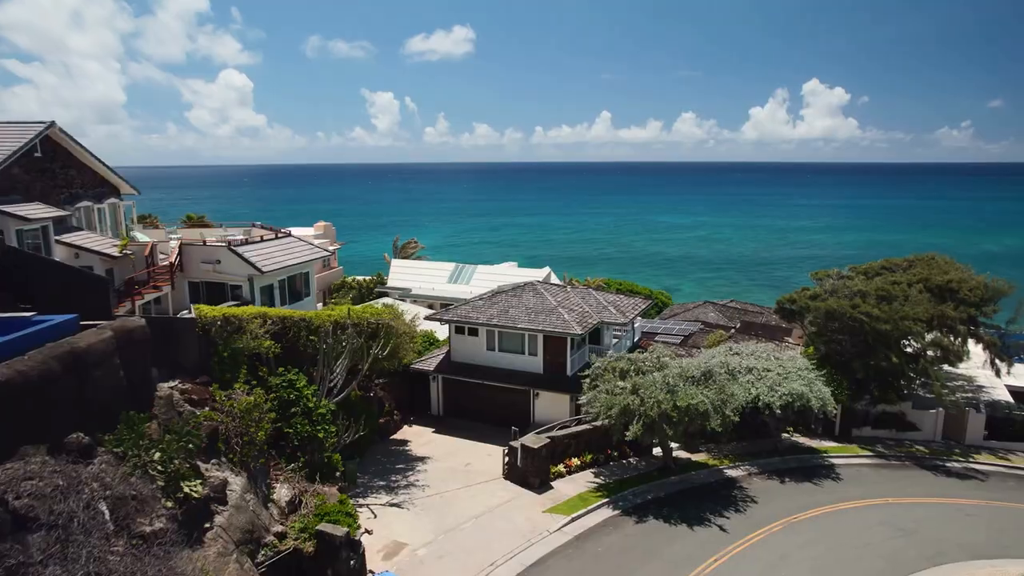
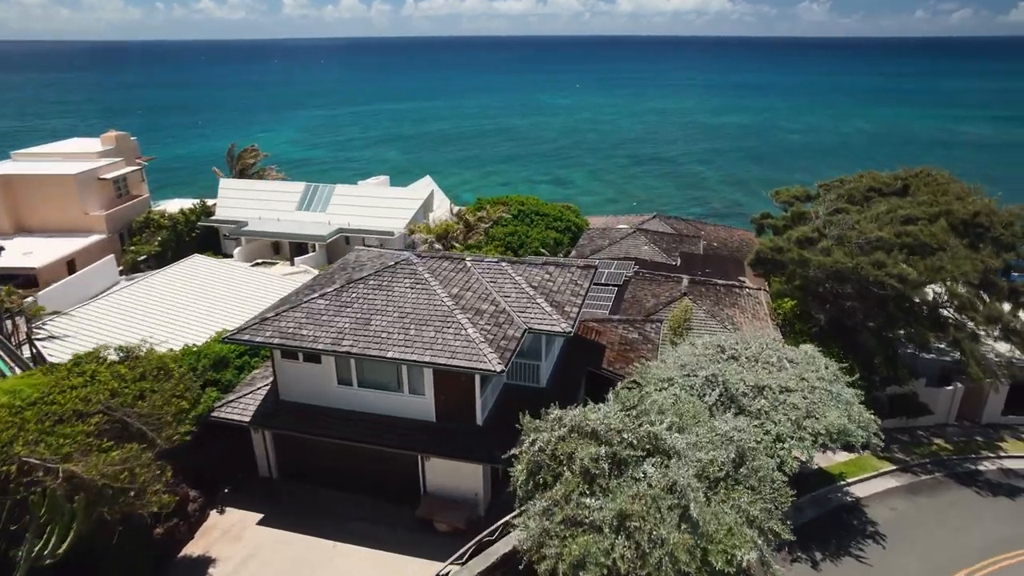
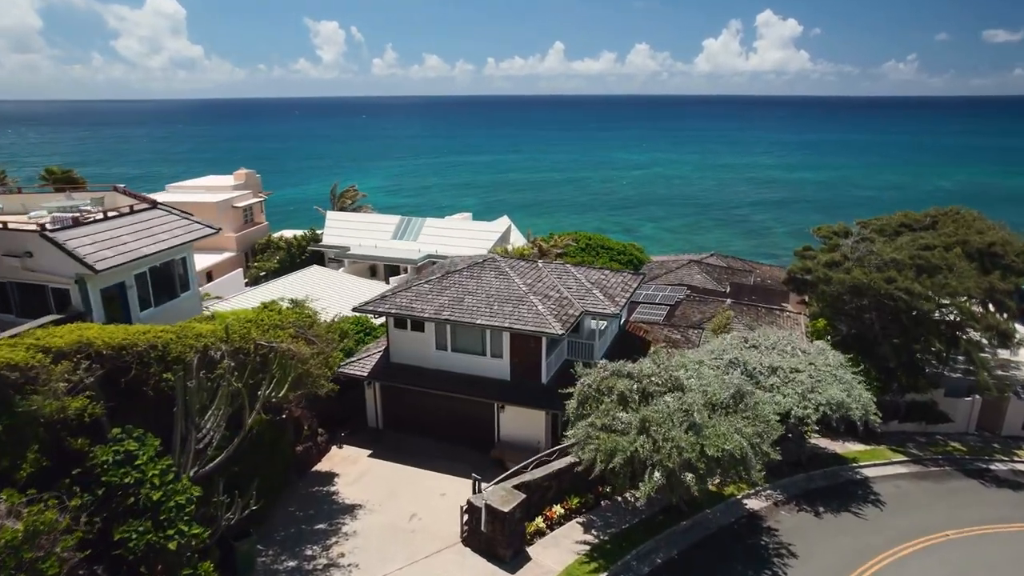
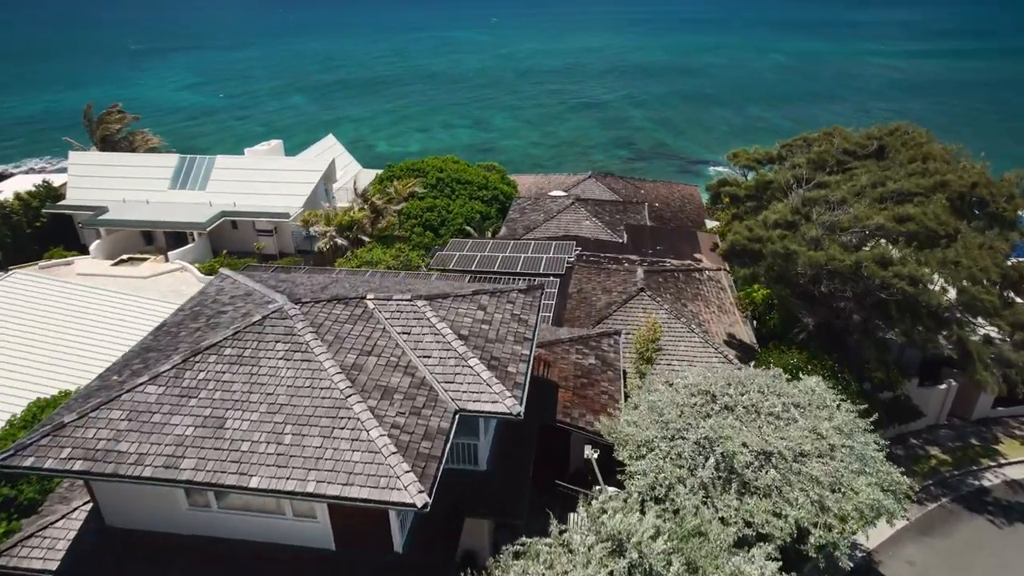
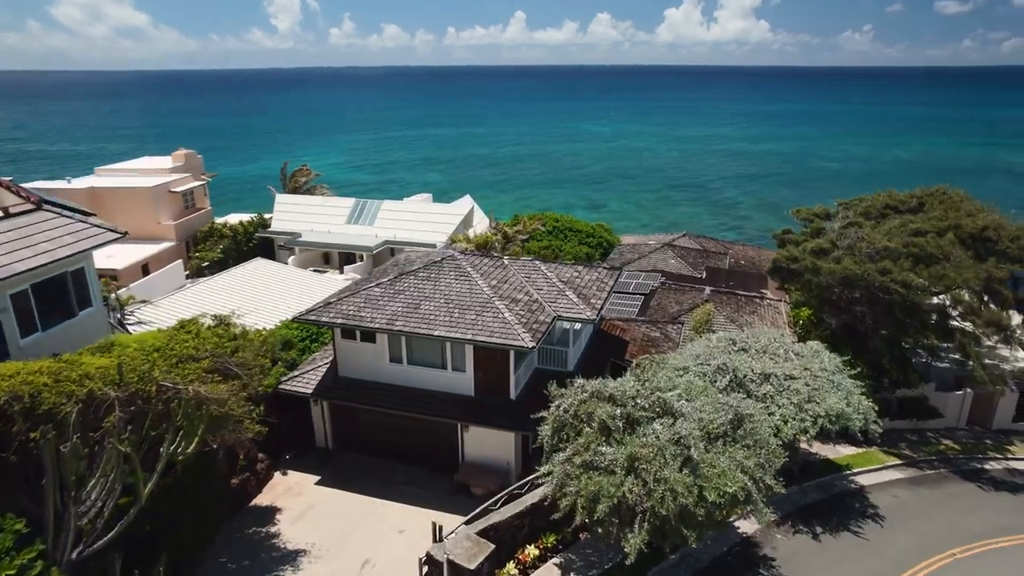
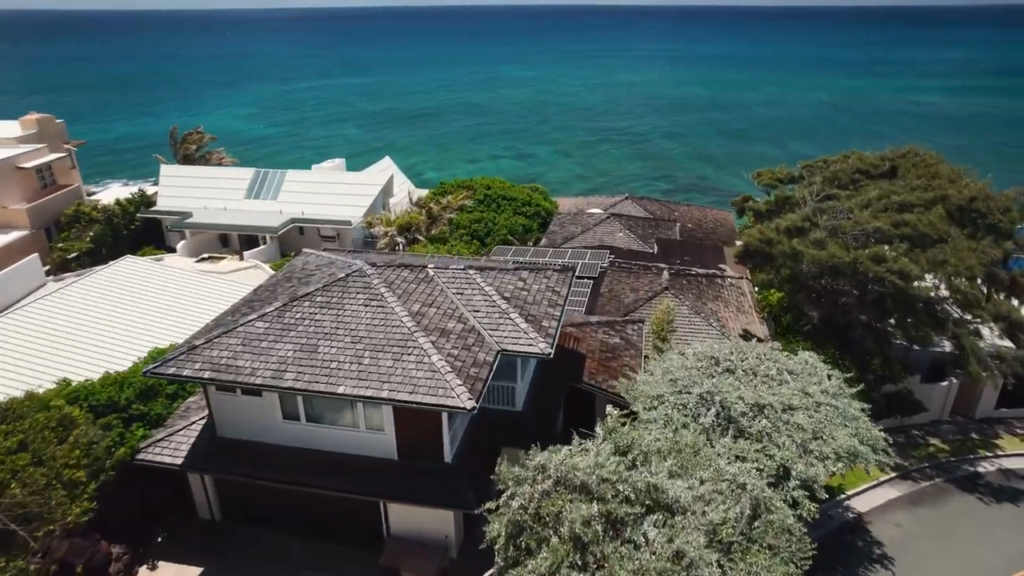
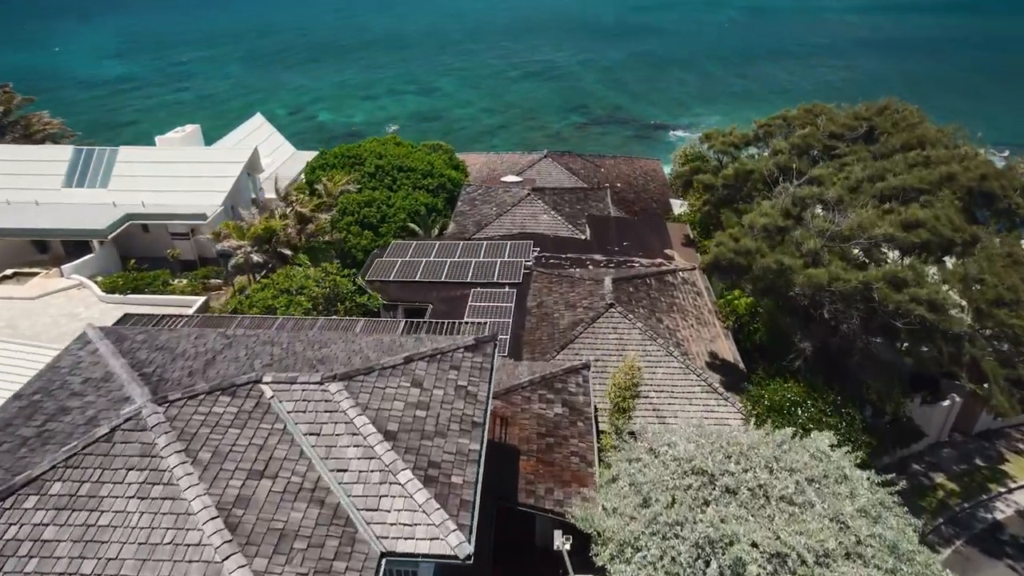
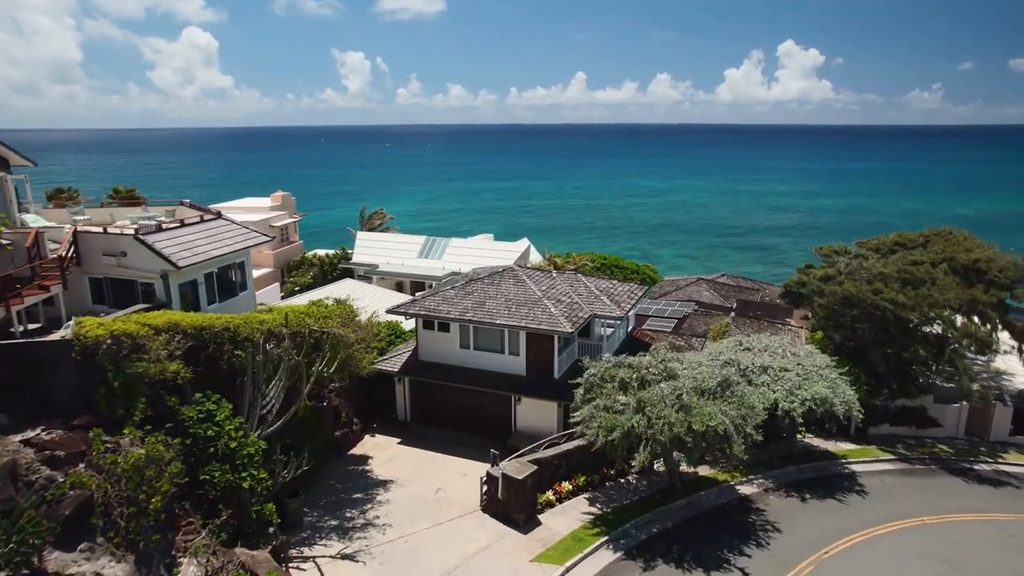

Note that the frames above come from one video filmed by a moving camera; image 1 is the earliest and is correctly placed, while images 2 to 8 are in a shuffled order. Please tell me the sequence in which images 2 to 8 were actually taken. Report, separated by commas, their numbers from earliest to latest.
8, 3, 5, 2, 6, 4, 7
